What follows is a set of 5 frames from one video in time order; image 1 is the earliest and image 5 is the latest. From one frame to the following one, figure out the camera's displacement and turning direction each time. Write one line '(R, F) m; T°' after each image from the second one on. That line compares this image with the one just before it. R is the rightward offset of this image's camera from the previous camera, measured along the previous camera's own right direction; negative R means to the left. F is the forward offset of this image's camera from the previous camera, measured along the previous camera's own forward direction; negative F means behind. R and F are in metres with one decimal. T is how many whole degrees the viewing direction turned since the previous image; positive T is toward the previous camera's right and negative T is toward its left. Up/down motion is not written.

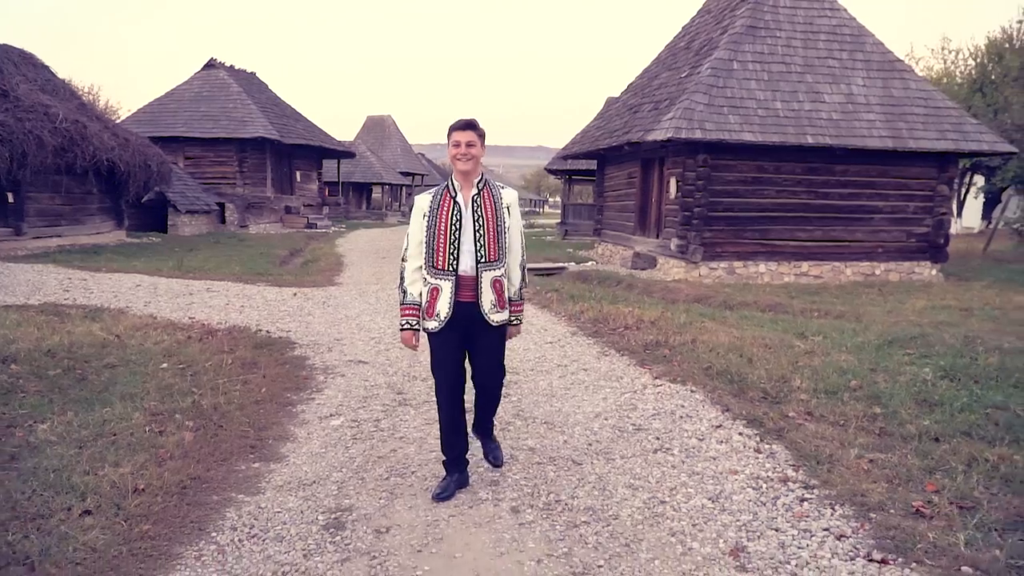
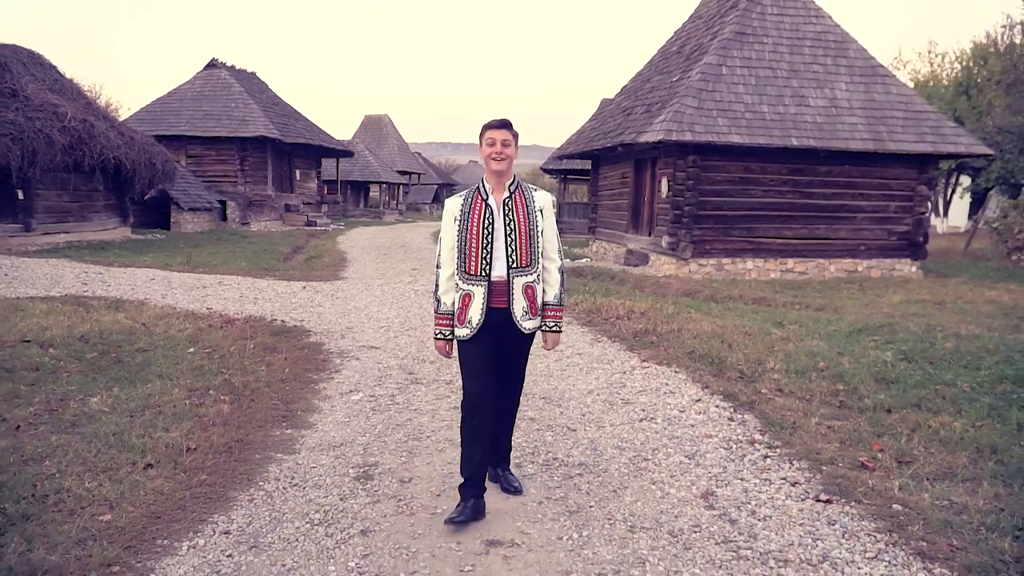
(-0.1, -0.5) m; 0°
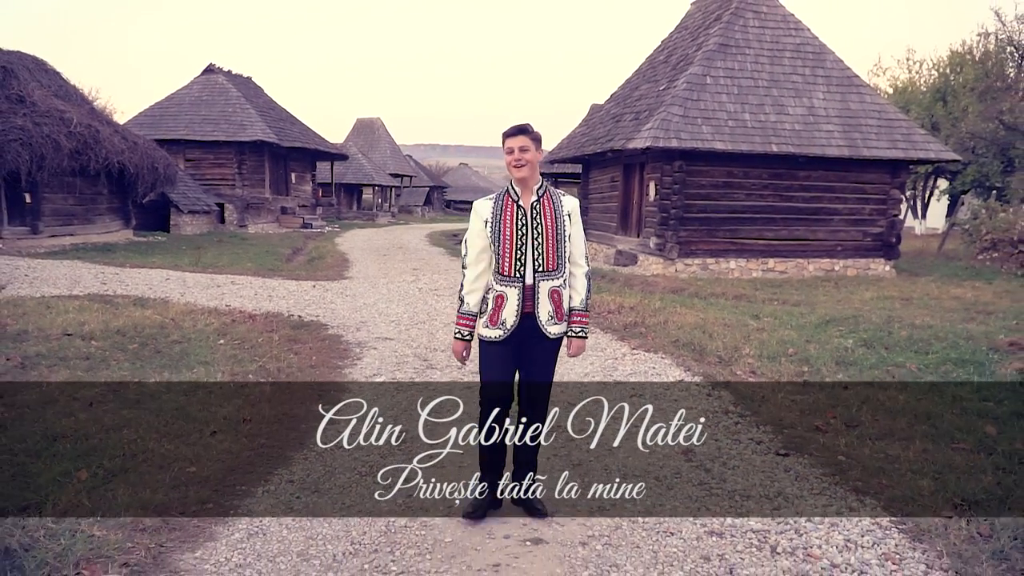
(-0.1, -0.7) m; +1°
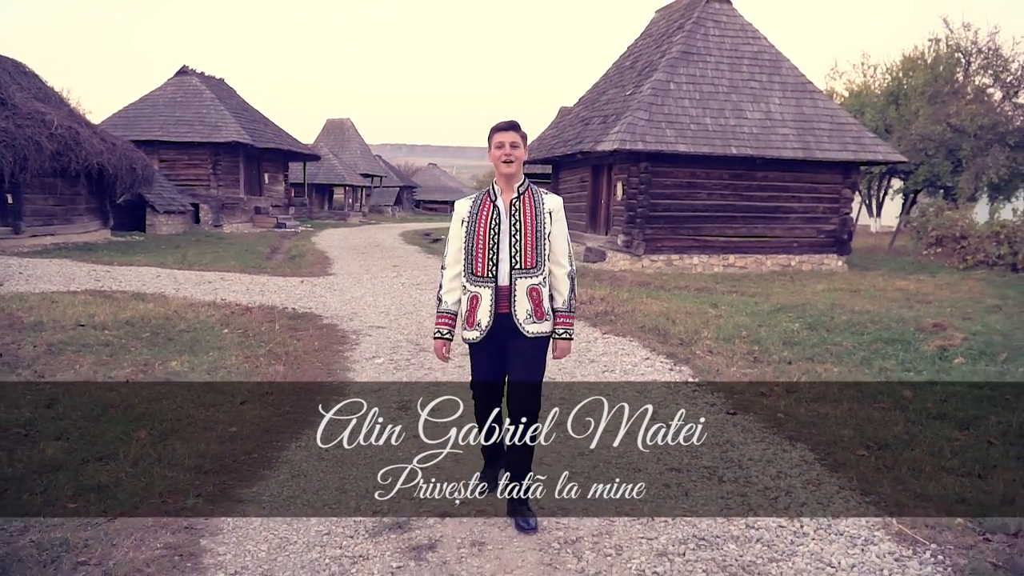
(-0.2, -0.7) m; +3°
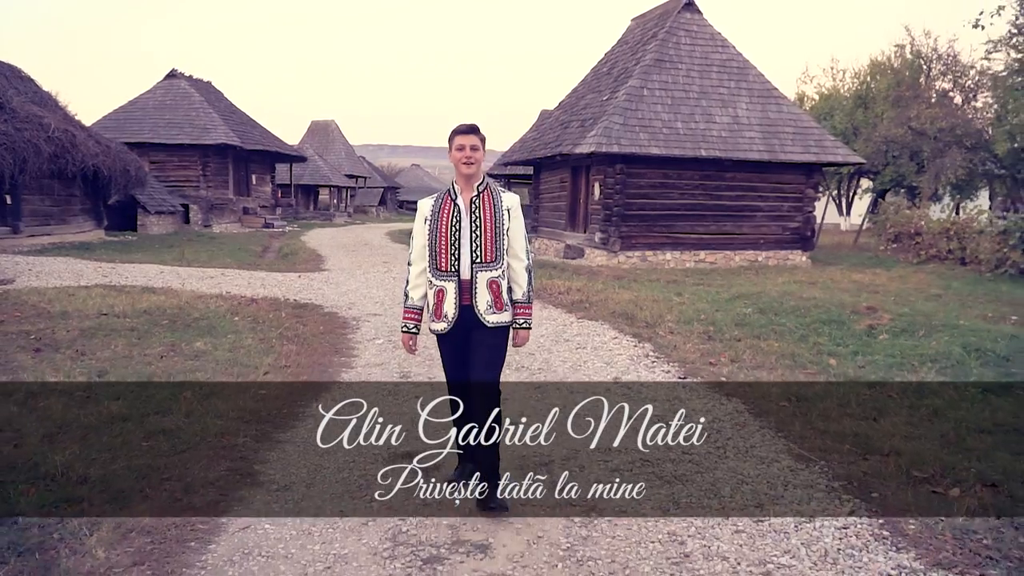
(0.0, -0.9) m; +1°
